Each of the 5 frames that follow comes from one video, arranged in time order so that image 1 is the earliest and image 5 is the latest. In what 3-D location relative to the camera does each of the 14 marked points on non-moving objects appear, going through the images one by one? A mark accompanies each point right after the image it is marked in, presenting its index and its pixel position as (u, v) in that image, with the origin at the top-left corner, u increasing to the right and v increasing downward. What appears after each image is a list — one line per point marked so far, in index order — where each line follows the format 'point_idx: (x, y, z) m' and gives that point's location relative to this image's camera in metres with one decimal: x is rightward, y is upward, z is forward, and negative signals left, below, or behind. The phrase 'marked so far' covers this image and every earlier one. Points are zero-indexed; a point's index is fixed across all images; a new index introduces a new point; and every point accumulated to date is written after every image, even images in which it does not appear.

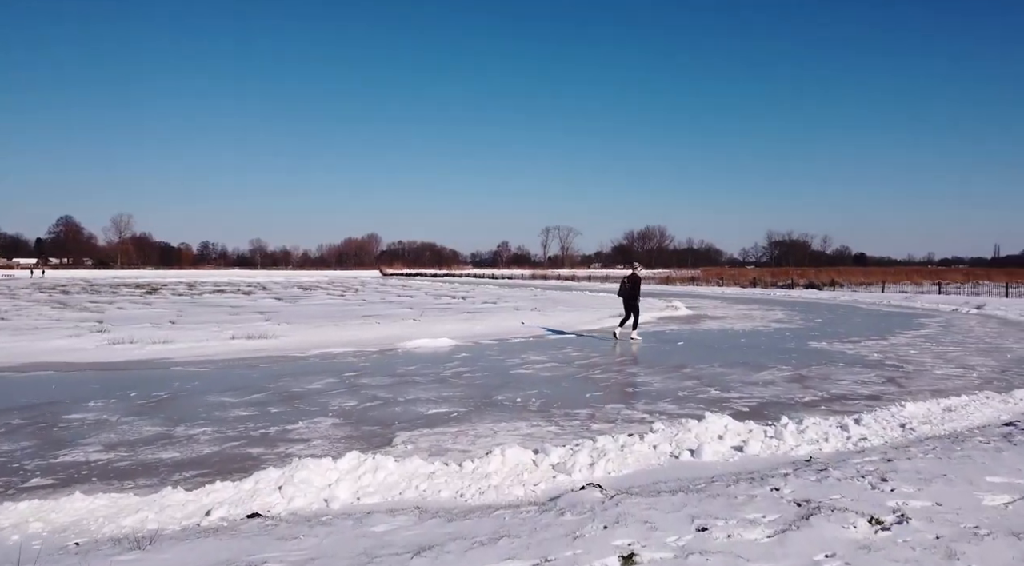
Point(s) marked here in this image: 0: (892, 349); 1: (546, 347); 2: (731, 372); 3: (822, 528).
0: (+6.2, -1.1, +12.0) m
1: (+0.6, -1.1, +12.2) m
2: (+2.7, -1.1, +9.1) m
3: (+1.2, -1.0, +3.0) m
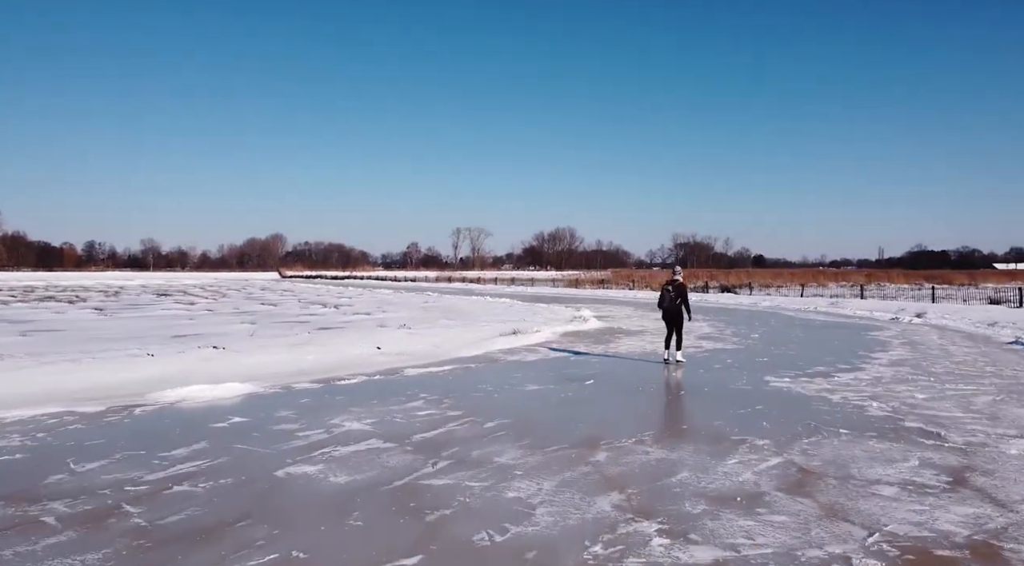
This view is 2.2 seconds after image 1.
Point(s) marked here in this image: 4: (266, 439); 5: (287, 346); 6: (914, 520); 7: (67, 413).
0: (+4.3, -1.2, +8.4) m
1: (-1.3, -1.2, +7.9) m
2: (+1.1, -1.3, +5.1) m
3: (+0.4, -1.1, -1.2) m
4: (-2.0, -1.3, +6.1) m
5: (-3.6, -1.0, +11.8) m
6: (+2.2, -1.3, +4.0) m
7: (-4.2, -1.2, +7.0) m
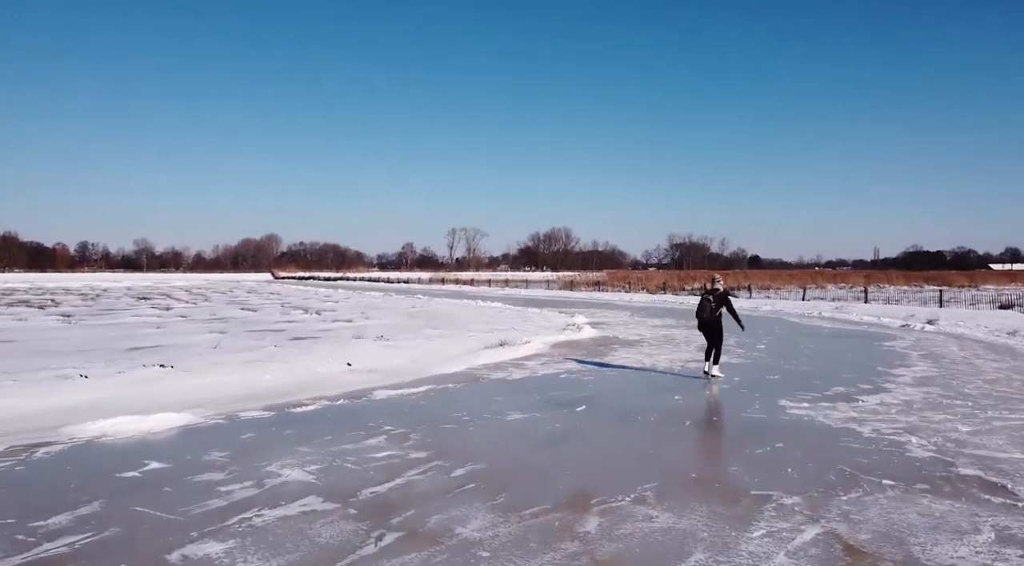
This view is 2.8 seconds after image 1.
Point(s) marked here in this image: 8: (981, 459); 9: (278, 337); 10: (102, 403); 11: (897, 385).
0: (+4.1, -1.4, +7.3) m
1: (-1.5, -1.4, +6.8) m
2: (+1.0, -1.4, +4.0) m
3: (+0.3, -1.2, -2.3) m
4: (-2.2, -1.4, +4.9) m
5: (-3.8, -1.1, +10.6) m
6: (+2.0, -1.4, +2.9) m
7: (-4.4, -1.3, +5.8) m
8: (+3.7, -1.4, +5.8) m
9: (-4.9, -1.1, +15.5) m
10: (-4.3, -1.3, +7.8) m
11: (+5.0, -1.3, +9.7) m
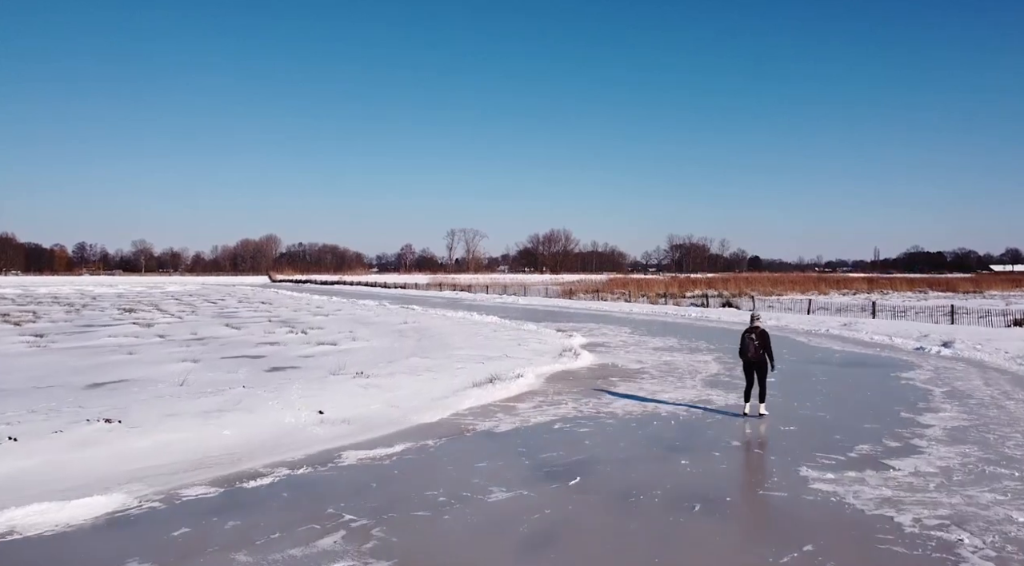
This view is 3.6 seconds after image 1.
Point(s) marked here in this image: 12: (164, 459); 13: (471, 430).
0: (+3.9, -1.9, +6.3) m
1: (-1.7, -1.9, +5.8) m
2: (+0.8, -1.9, +3.0) m
3: (+0.1, -1.8, -3.3) m
4: (-2.4, -1.9, +3.9) m
5: (-3.9, -1.7, +9.6) m
6: (+1.8, -1.9, +1.9) m
7: (-4.5, -1.9, +4.8) m
8: (+3.5, -1.9, +4.8) m
9: (-5.1, -1.7, +14.5) m
10: (-4.5, -1.8, +6.8) m
11: (+4.9, -1.8, +8.7) m
12: (-3.6, -1.8, +7.7) m
13: (-0.5, -1.9, +9.4) m
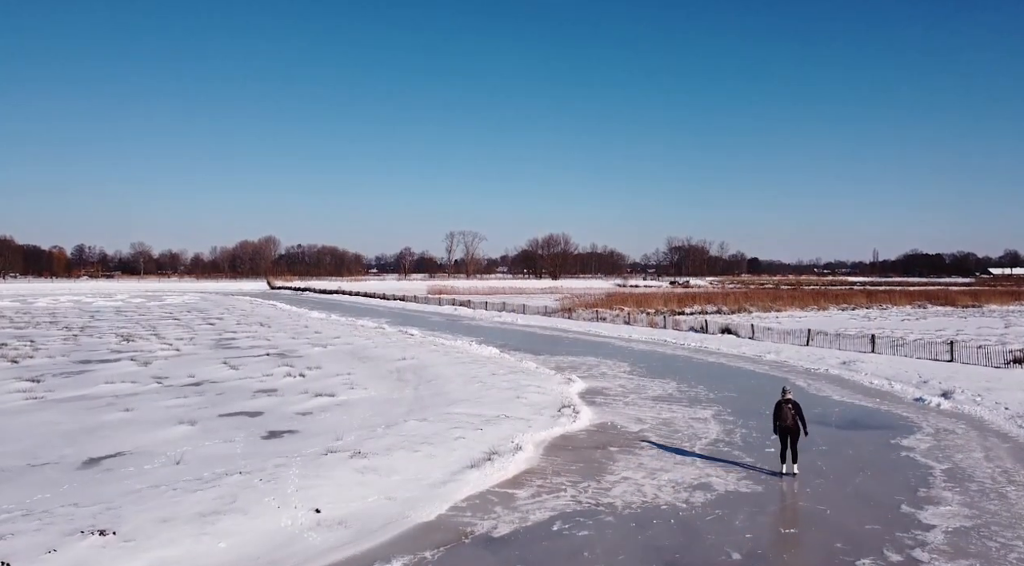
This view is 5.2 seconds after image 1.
0: (+3.9, -3.2, +6.2) m
1: (-1.7, -3.2, +5.7) m
2: (+0.8, -3.2, +2.9) m
3: (+0.1, -3.1, -3.4) m
4: (-2.4, -3.2, +3.8) m
5: (-4.0, -3.0, +9.5) m
6: (+1.8, -3.2, +1.8) m
7: (-4.5, -3.2, +4.7) m
8: (+3.5, -3.2, +4.7) m
9: (-5.1, -3.0, +14.4) m
10: (-4.5, -3.1, +6.7) m
11: (+4.9, -3.1, +8.6) m
12: (-3.6, -3.1, +7.6) m
13: (-0.5, -3.2, +9.3) m
